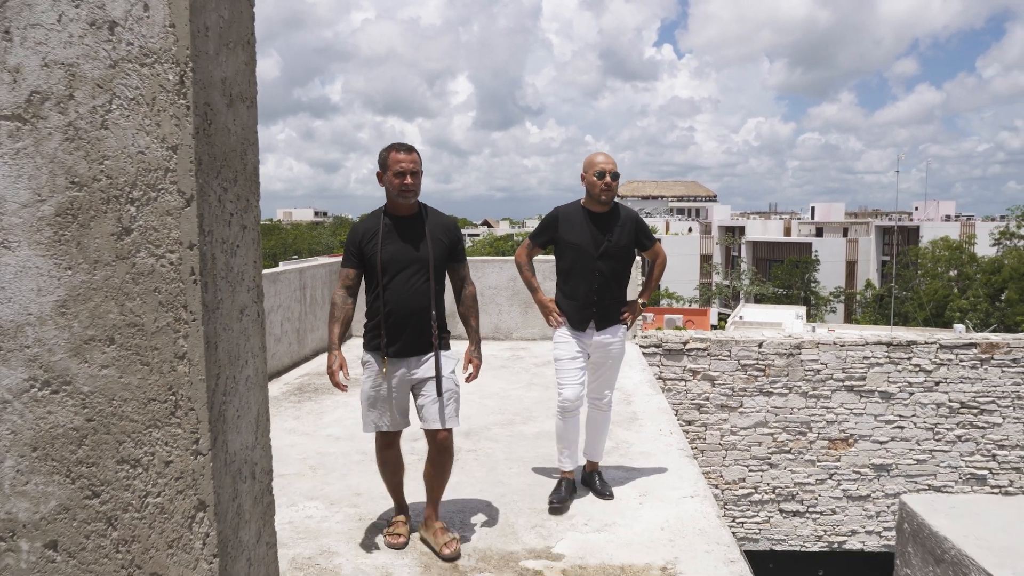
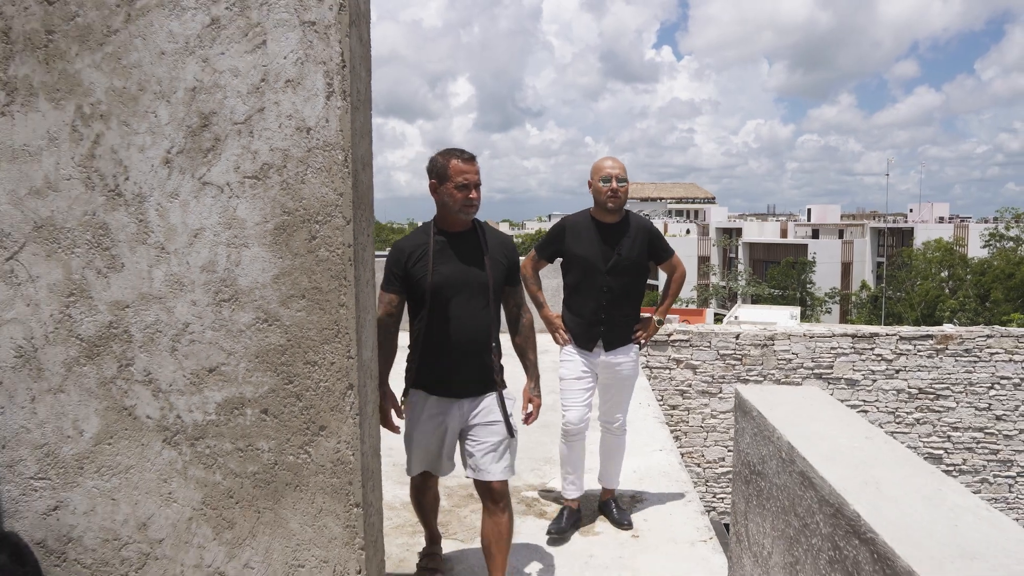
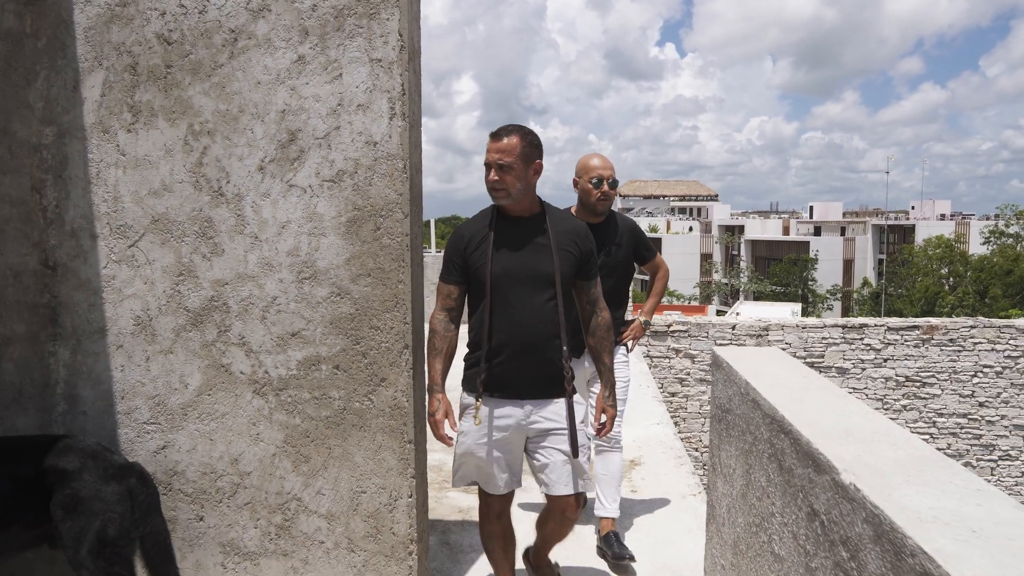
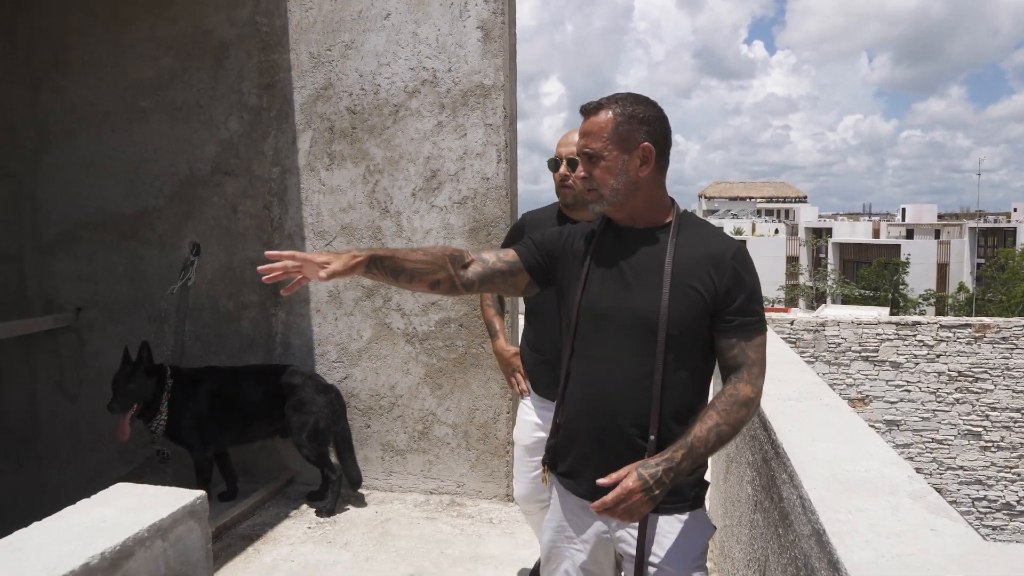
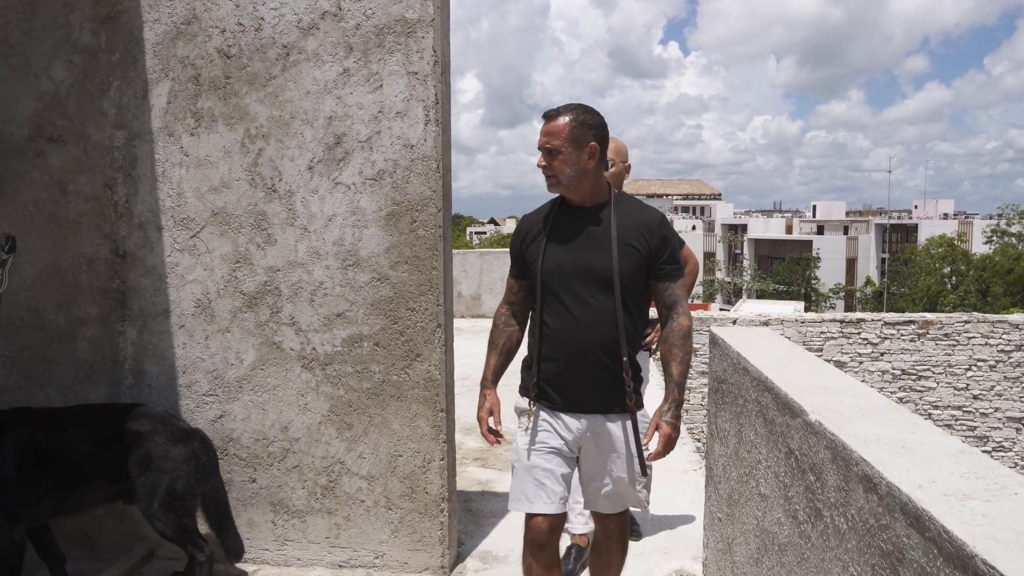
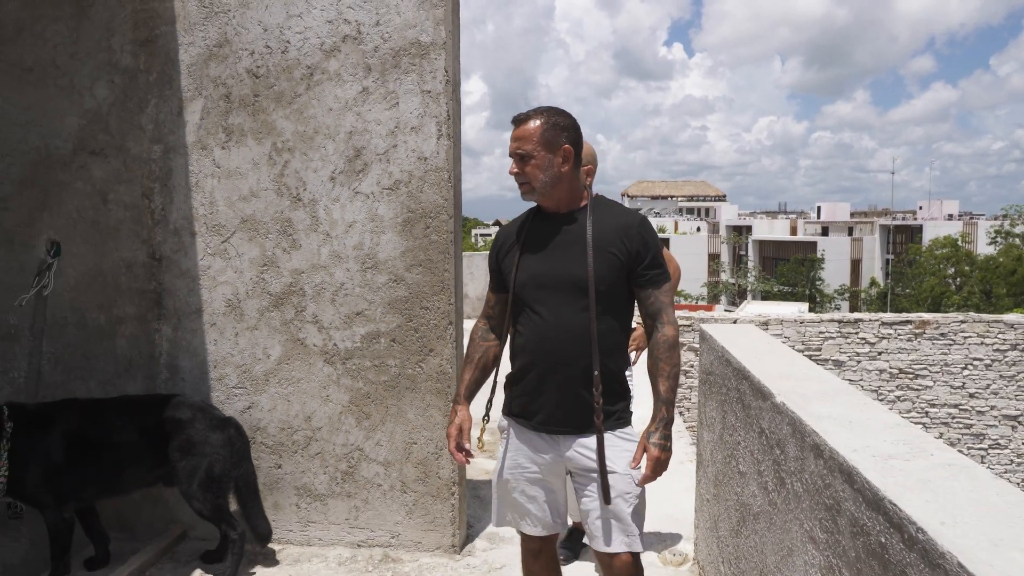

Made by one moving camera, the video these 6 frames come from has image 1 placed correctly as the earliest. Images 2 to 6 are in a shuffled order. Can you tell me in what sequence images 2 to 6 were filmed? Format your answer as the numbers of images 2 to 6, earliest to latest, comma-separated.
2, 3, 5, 6, 4
